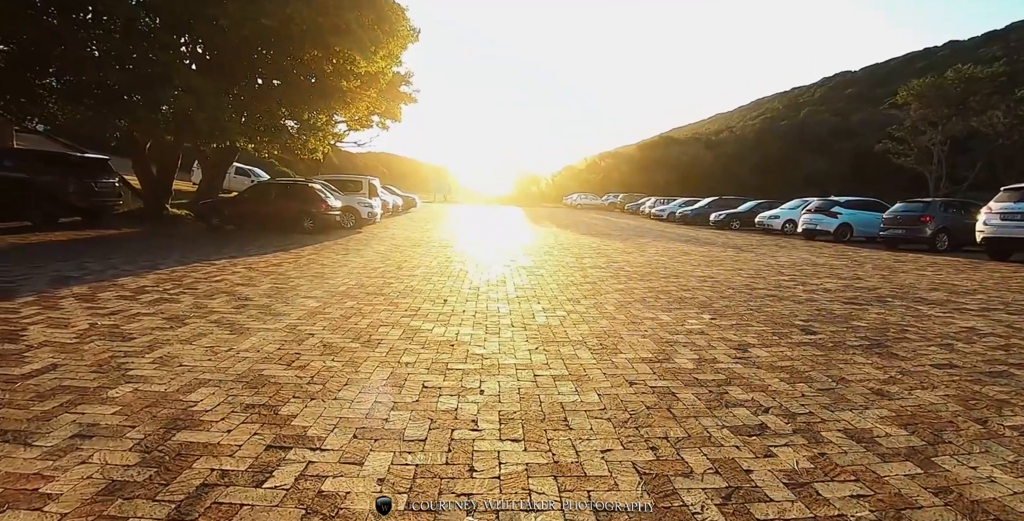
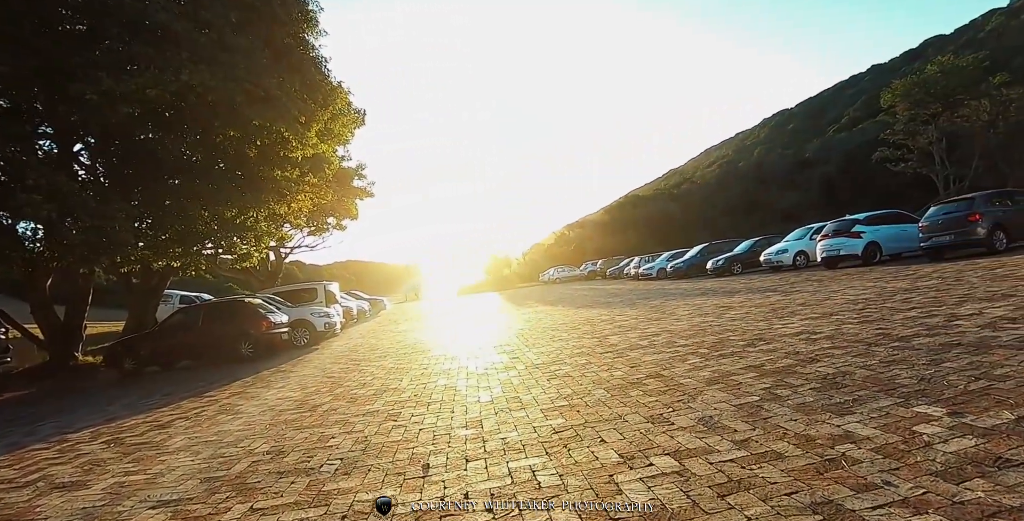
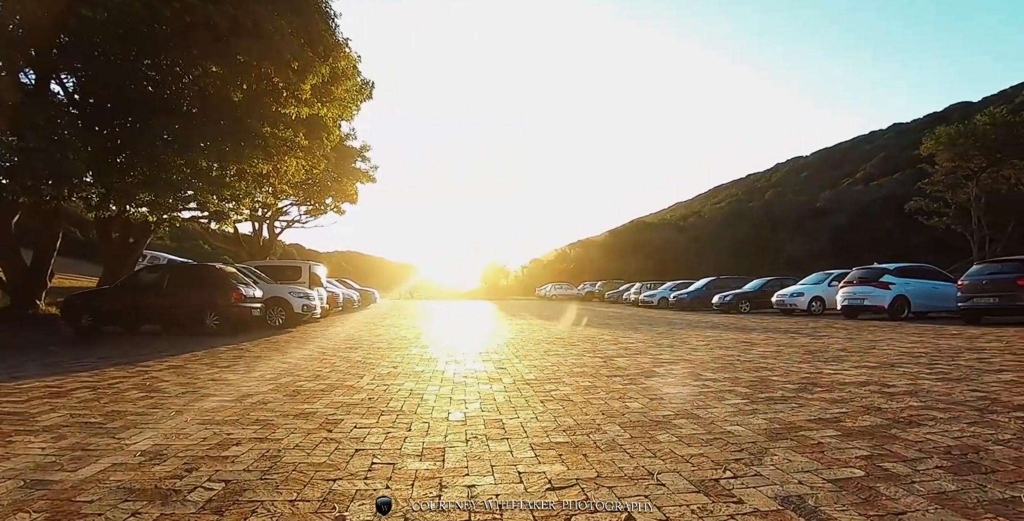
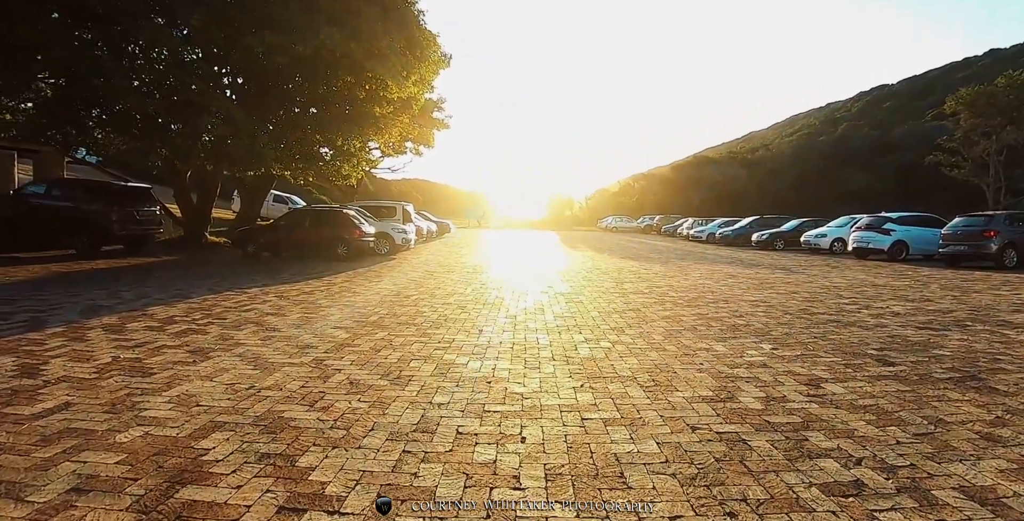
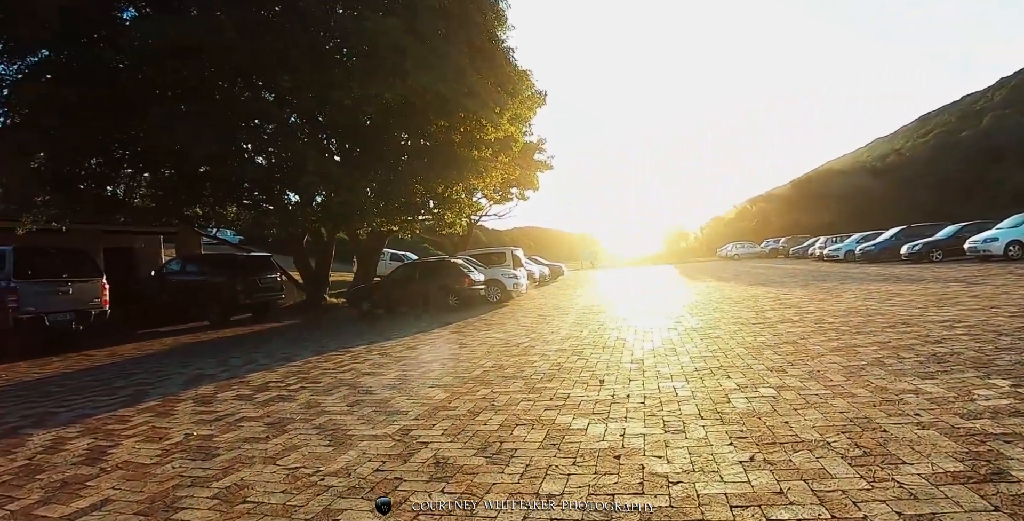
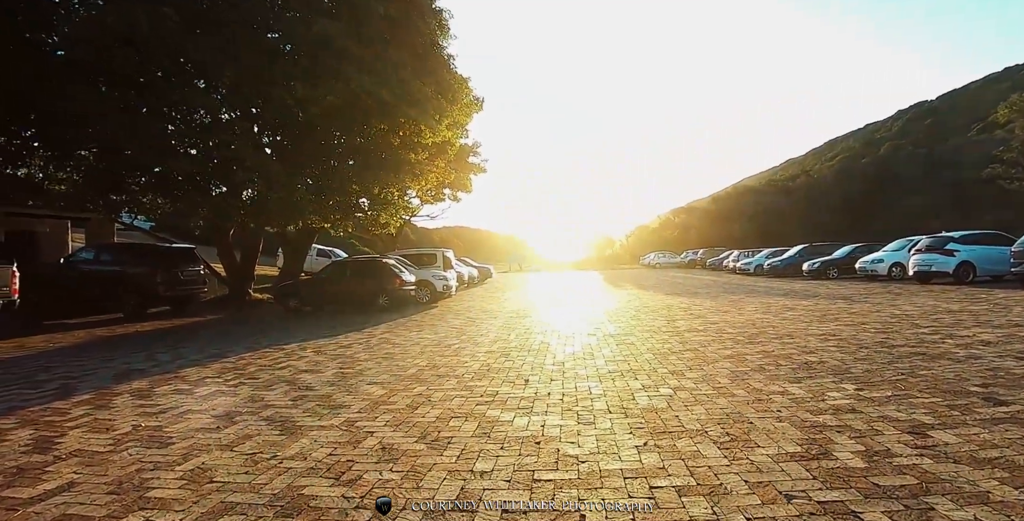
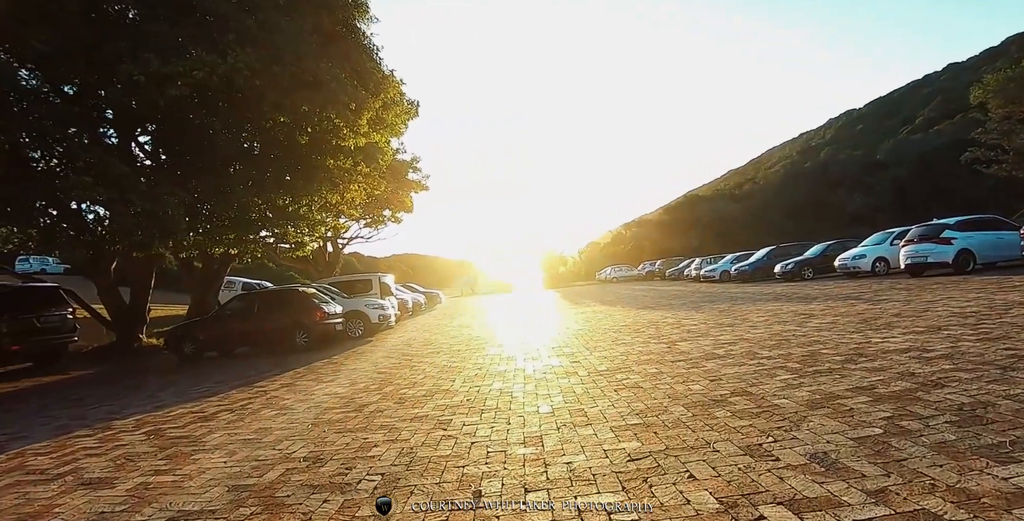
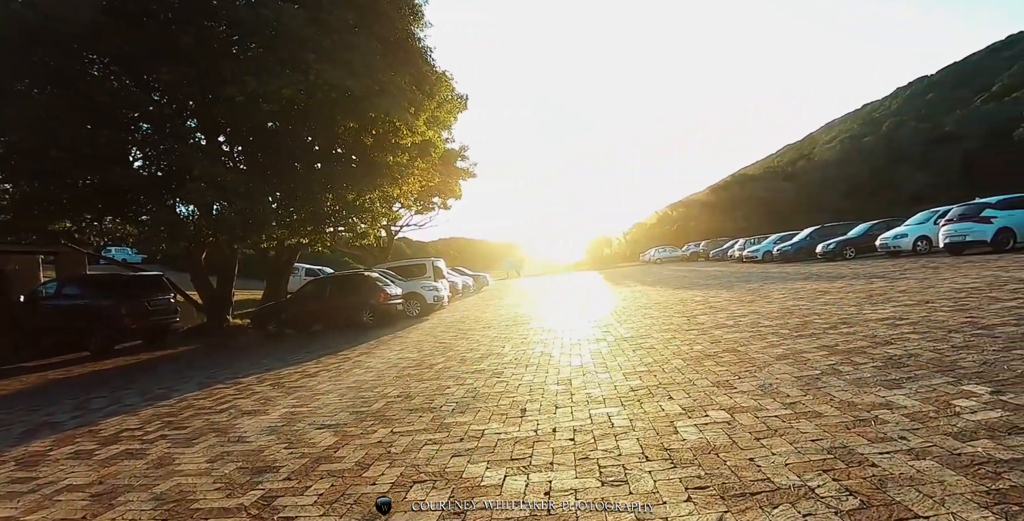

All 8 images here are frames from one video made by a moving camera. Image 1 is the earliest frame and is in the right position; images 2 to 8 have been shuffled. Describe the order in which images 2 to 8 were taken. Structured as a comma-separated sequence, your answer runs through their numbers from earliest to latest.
4, 6, 5, 8, 2, 7, 3
